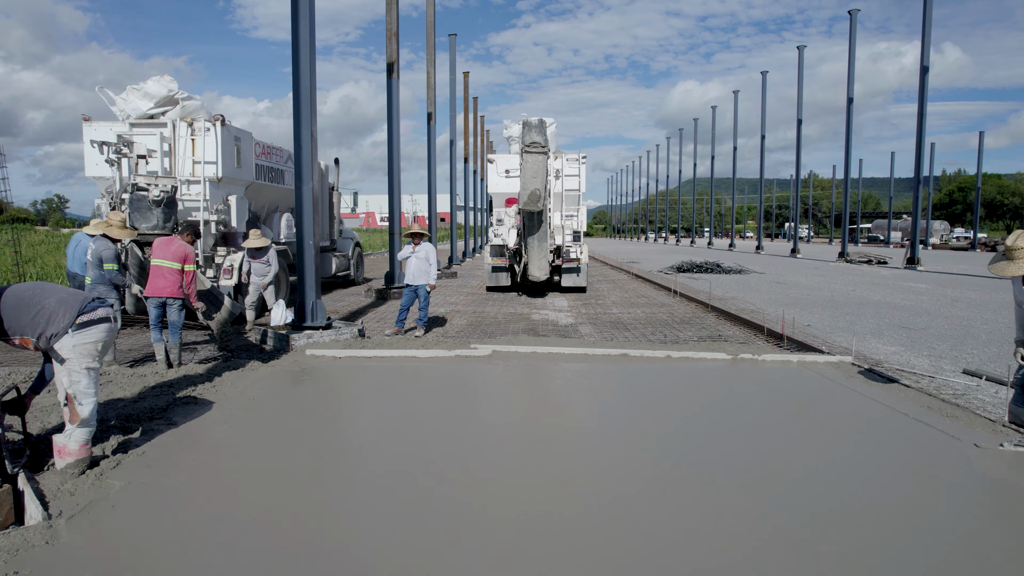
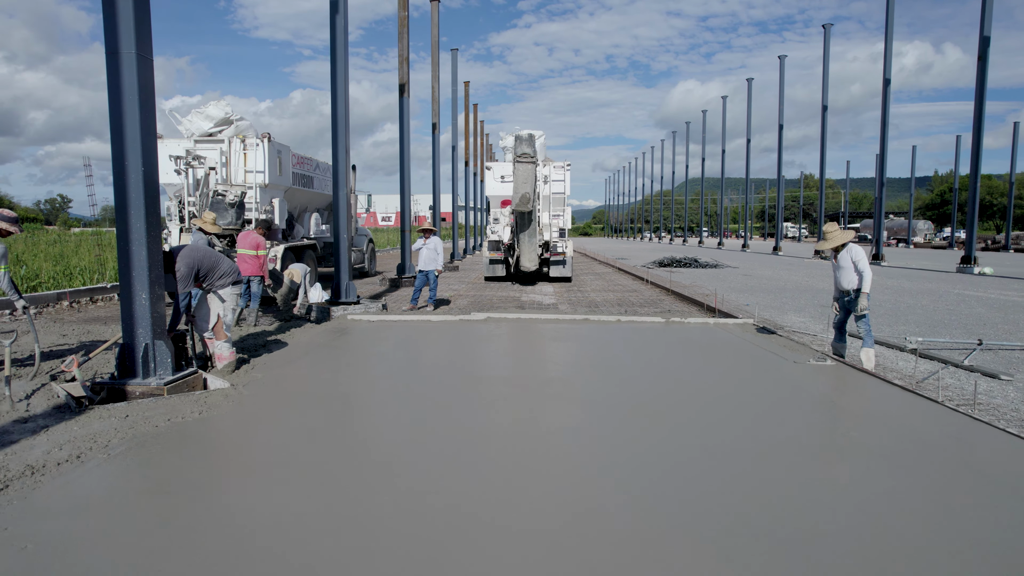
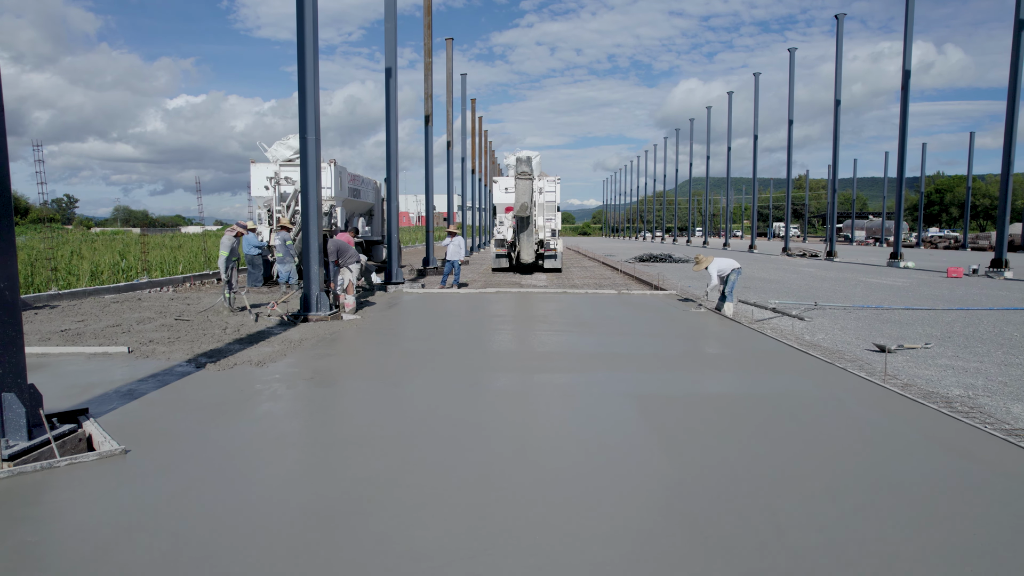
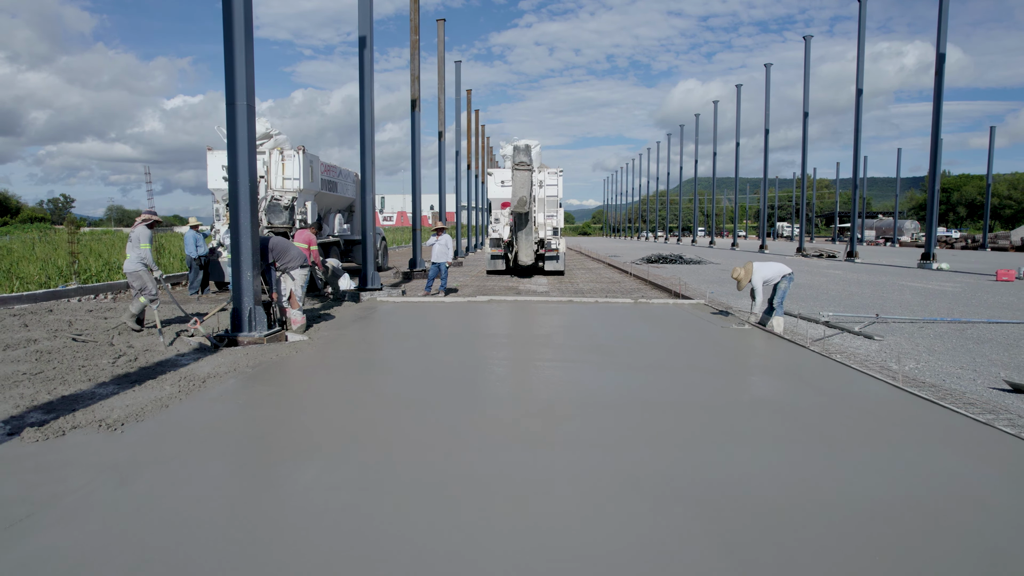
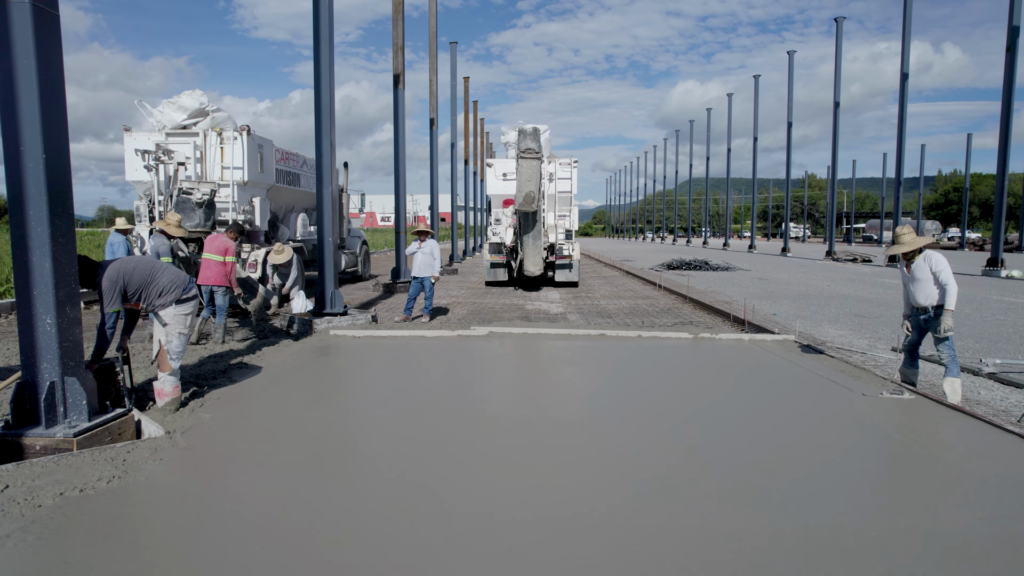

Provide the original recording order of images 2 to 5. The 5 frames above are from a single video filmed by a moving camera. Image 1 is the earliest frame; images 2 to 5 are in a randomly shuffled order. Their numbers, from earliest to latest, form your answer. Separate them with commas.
5, 2, 4, 3
